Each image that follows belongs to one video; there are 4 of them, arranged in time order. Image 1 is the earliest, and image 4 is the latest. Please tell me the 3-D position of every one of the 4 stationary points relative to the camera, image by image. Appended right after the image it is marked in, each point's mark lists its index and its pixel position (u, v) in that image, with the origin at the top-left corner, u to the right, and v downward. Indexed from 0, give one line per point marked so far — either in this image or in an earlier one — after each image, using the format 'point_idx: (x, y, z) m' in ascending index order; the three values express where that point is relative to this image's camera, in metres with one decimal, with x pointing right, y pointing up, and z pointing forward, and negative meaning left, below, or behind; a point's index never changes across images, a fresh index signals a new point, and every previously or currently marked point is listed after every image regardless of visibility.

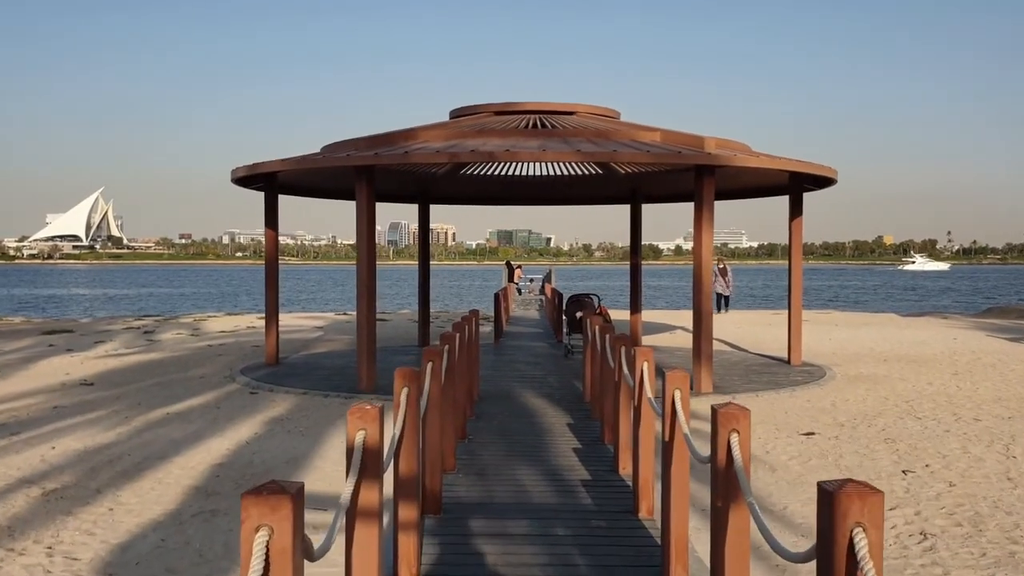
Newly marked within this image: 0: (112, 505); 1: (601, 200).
0: (-2.0, -1.1, +4.9) m
1: (+1.4, +1.4, +15.6) m
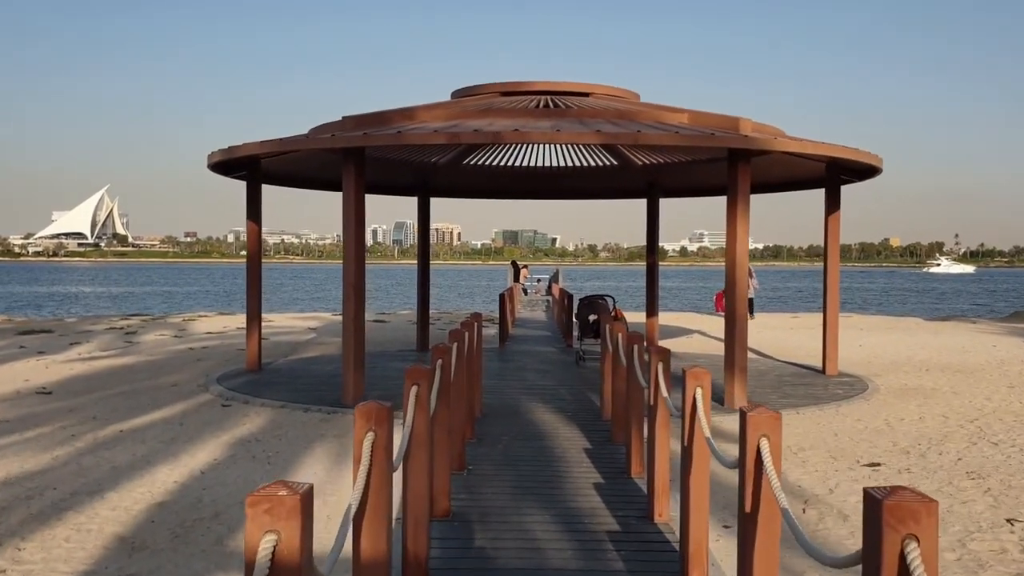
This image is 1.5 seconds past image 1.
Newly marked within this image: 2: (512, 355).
0: (-2.0, -1.1, +3.8) m
1: (+1.5, +1.4, +14.5) m
2: (0.0, -0.9, +12.7) m
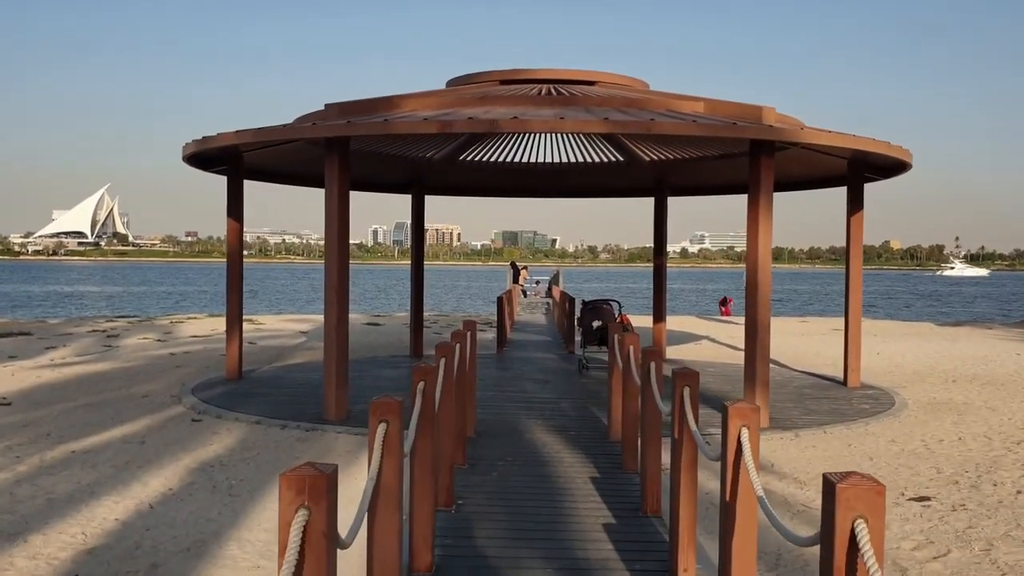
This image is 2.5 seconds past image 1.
0: (-2.0, -1.1, +3.1) m
1: (+1.5, +1.4, +13.8) m
2: (0.0, -0.9, +12.0) m
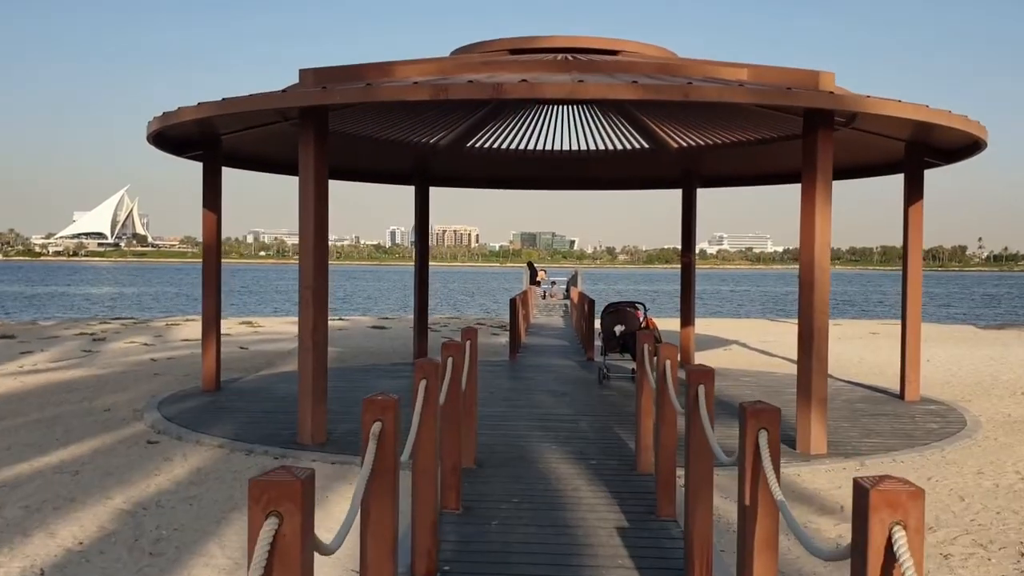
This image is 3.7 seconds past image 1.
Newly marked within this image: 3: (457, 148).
0: (-2.0, -1.1, +2.0) m
1: (+1.7, +1.4, +12.6) m
2: (+0.1, -0.9, +10.8) m
3: (-0.6, +1.5, +10.5) m
